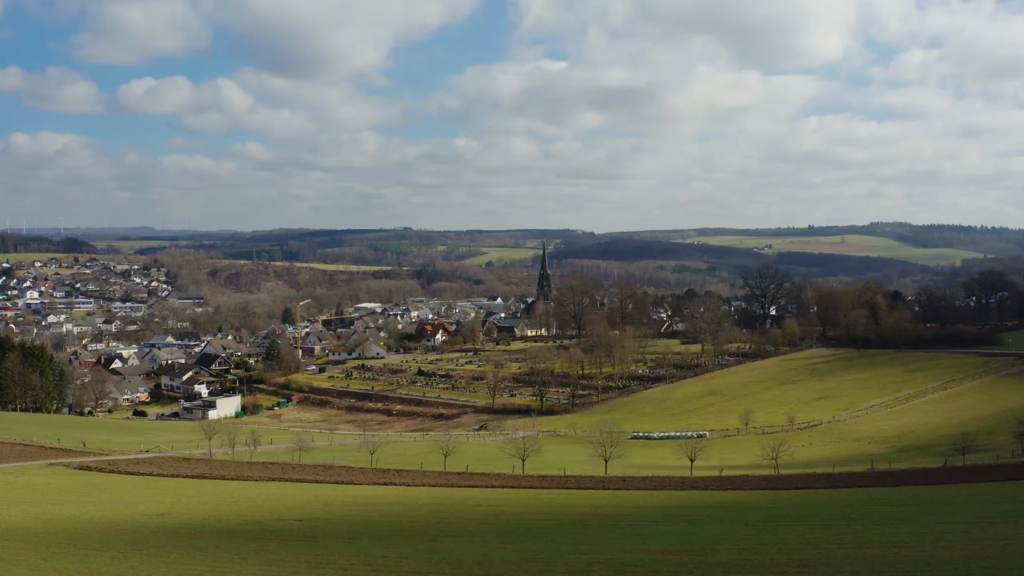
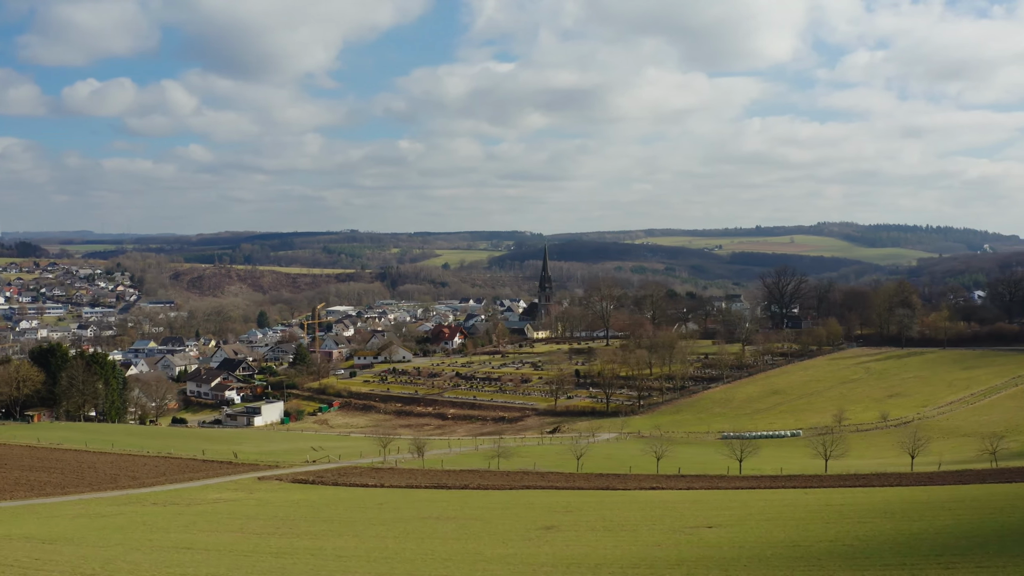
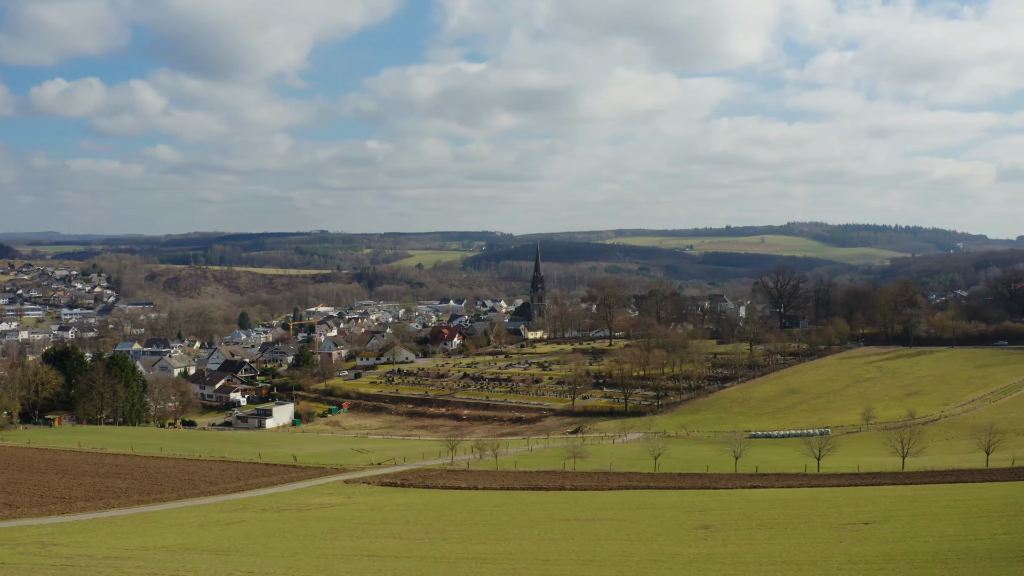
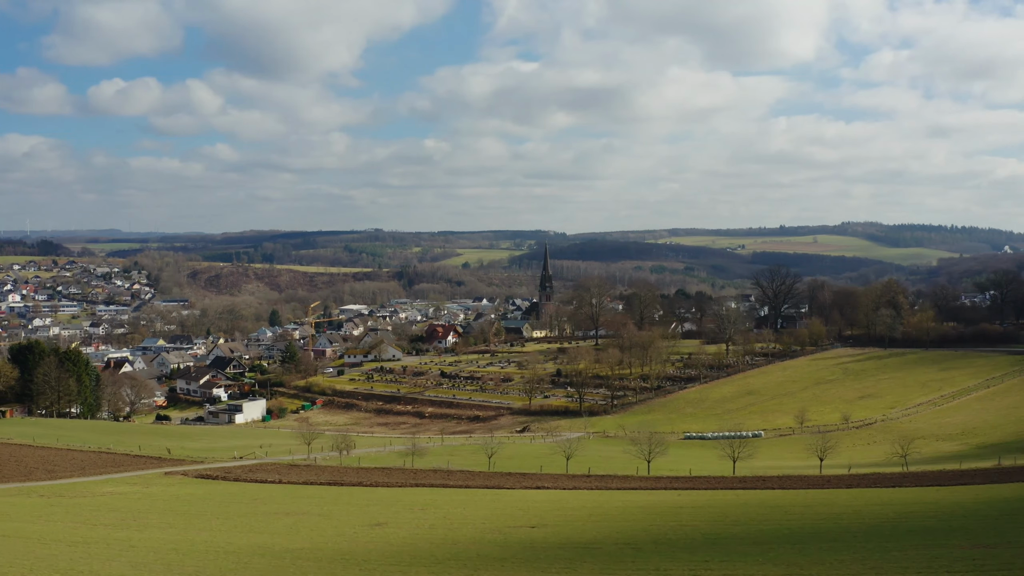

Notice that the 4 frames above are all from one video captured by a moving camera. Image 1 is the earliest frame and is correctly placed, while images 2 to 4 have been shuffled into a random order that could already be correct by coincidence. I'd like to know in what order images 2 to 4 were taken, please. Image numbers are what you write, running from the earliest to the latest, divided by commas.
4, 2, 3
